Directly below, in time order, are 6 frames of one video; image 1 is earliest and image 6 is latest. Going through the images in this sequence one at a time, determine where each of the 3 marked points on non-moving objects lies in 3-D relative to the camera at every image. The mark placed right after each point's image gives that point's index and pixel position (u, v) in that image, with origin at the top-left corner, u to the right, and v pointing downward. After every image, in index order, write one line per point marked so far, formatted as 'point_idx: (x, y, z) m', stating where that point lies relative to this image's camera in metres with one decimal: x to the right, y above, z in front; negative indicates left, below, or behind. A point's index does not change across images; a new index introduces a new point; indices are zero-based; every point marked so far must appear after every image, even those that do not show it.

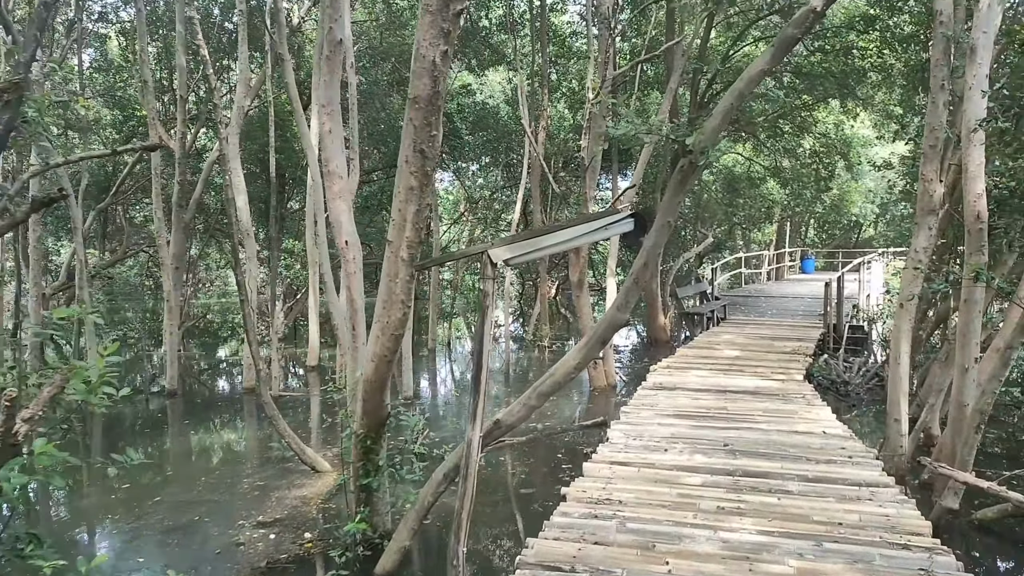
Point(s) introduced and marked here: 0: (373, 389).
0: (-0.8, -0.6, +4.2) m
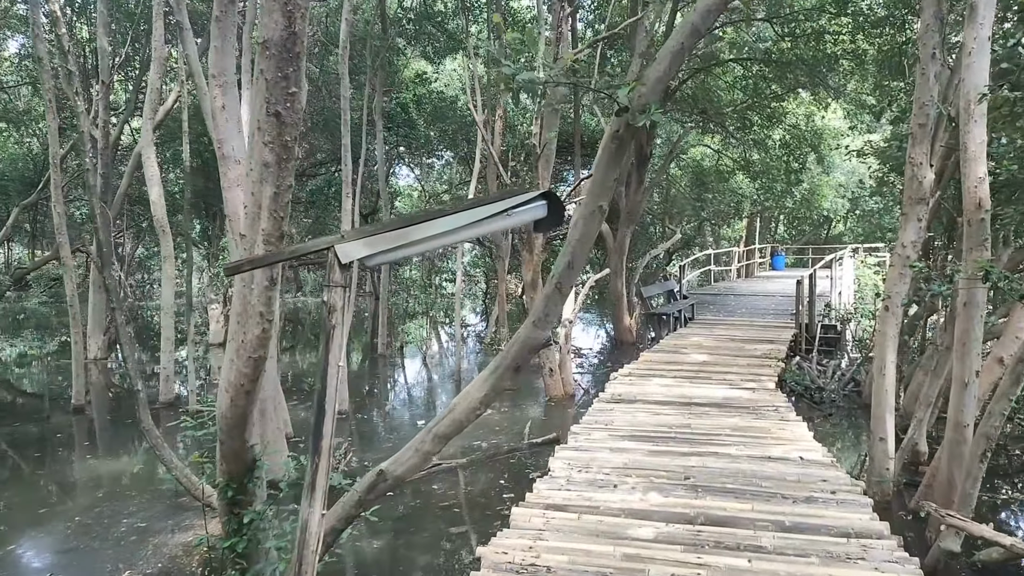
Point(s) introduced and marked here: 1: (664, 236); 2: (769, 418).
0: (-1.3, -0.6, +3.2) m
1: (+4.2, +1.4, +19.4) m
2: (+2.3, -1.2, +6.3) m
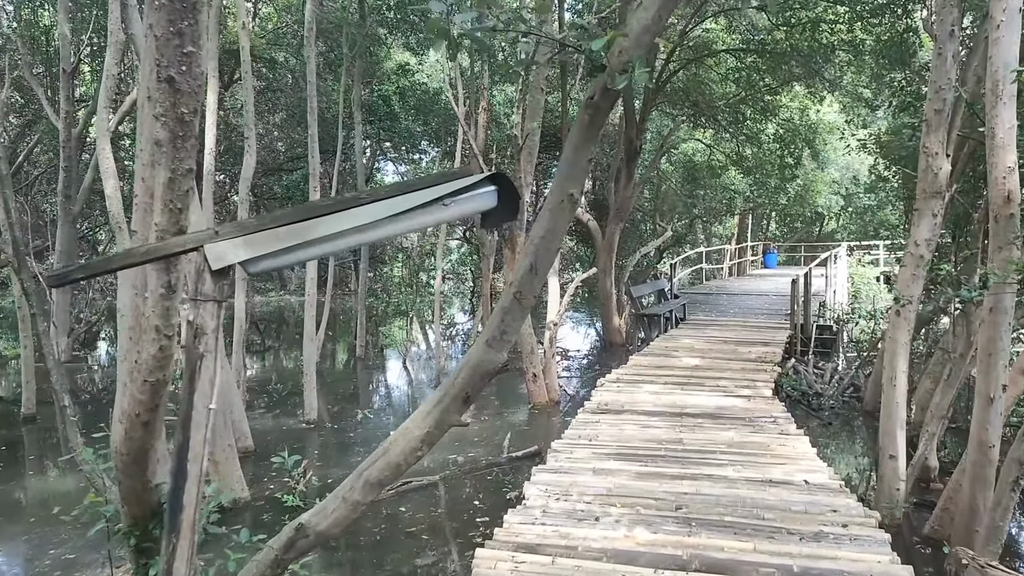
0: (-1.4, -0.7, +2.7) m
1: (+3.8, +1.5, +18.9) m
2: (+2.1, -1.2, +5.8) m
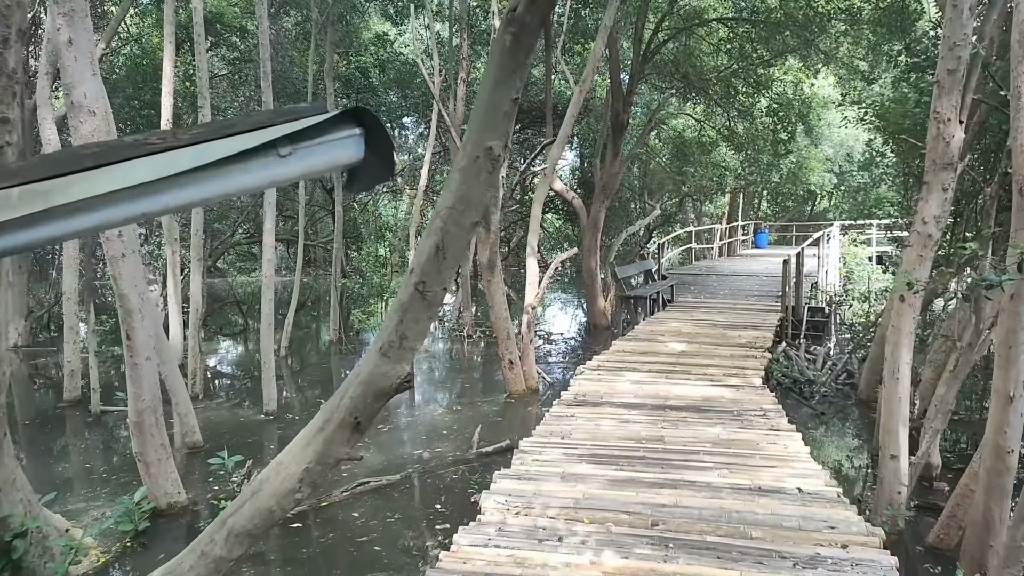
0: (-1.7, -0.6, +2.1) m
1: (+3.4, +2.0, +18.3) m
2: (+1.8, -1.0, +5.3) m
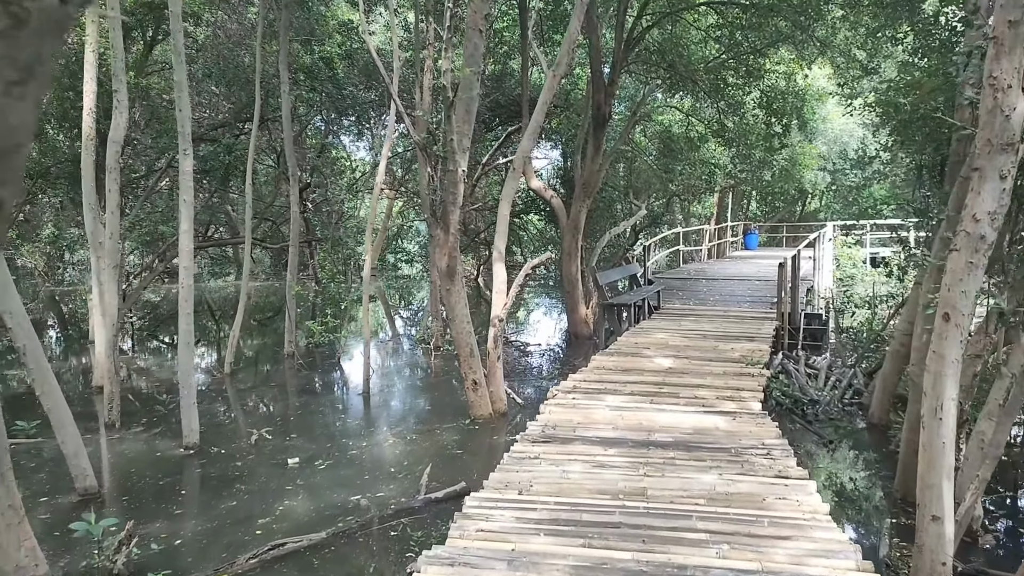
0: (-1.9, -0.7, +1.1) m
1: (+2.8, +1.8, +17.4) m
2: (+1.5, -1.1, +4.3) m
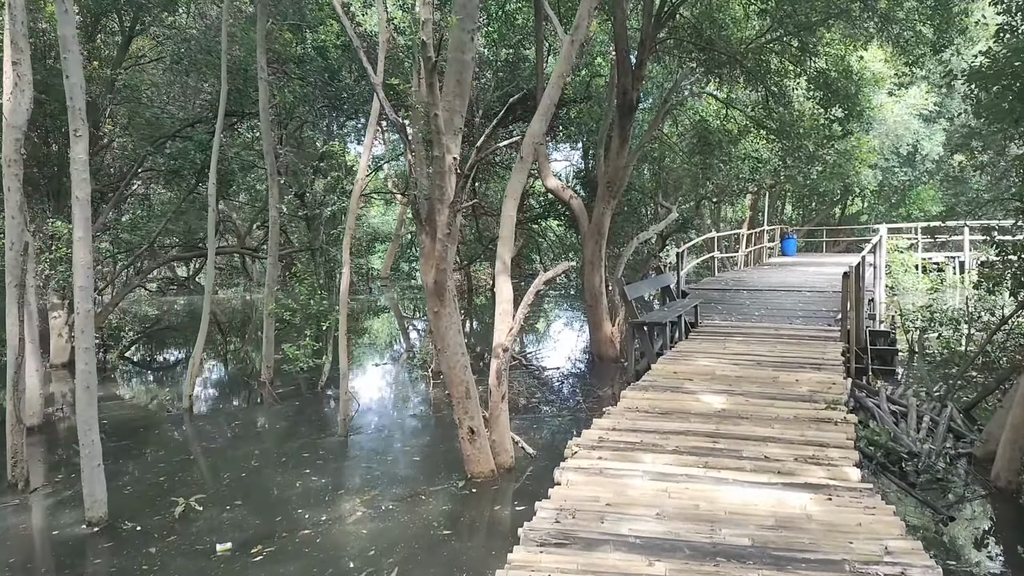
0: (-2.1, -0.8, -0.5) m
1: (+3.2, +1.6, +15.7) m
2: (+1.5, -1.3, +2.6) m
